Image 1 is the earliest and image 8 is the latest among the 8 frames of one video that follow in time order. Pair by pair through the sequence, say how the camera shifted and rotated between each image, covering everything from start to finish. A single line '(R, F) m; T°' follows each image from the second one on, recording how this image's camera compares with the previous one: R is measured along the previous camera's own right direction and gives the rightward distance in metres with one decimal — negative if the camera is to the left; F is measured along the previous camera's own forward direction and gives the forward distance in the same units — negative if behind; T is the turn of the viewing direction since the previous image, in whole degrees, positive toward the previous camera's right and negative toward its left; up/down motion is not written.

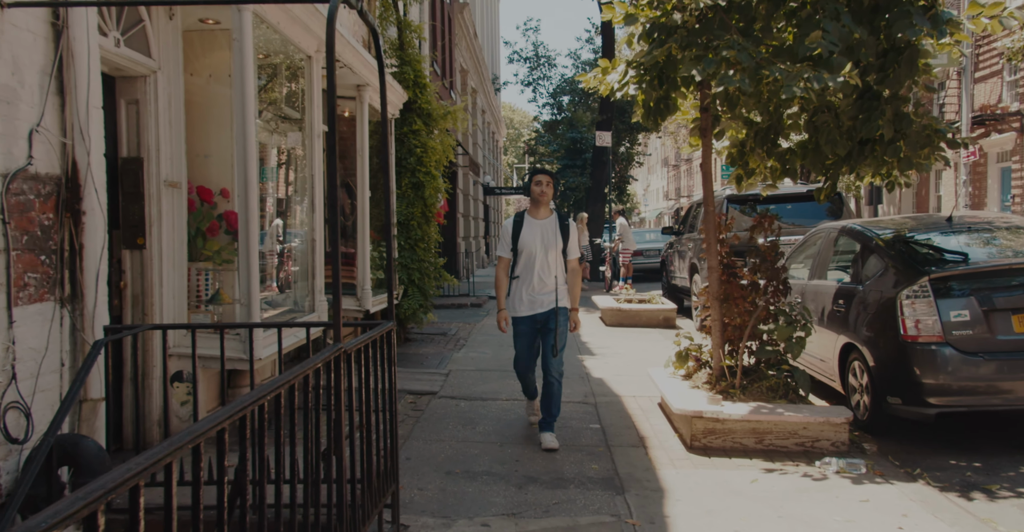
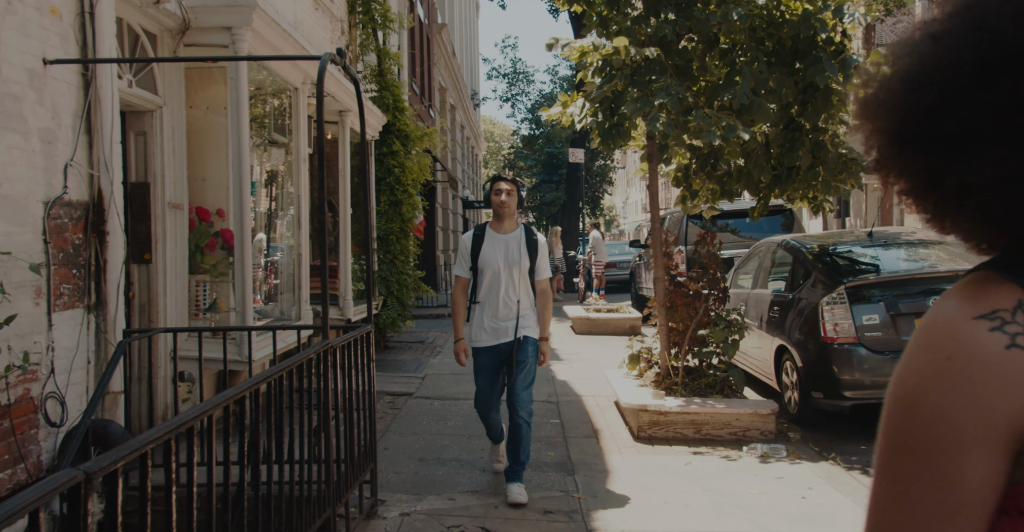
(+0.1, -0.7) m; +1°
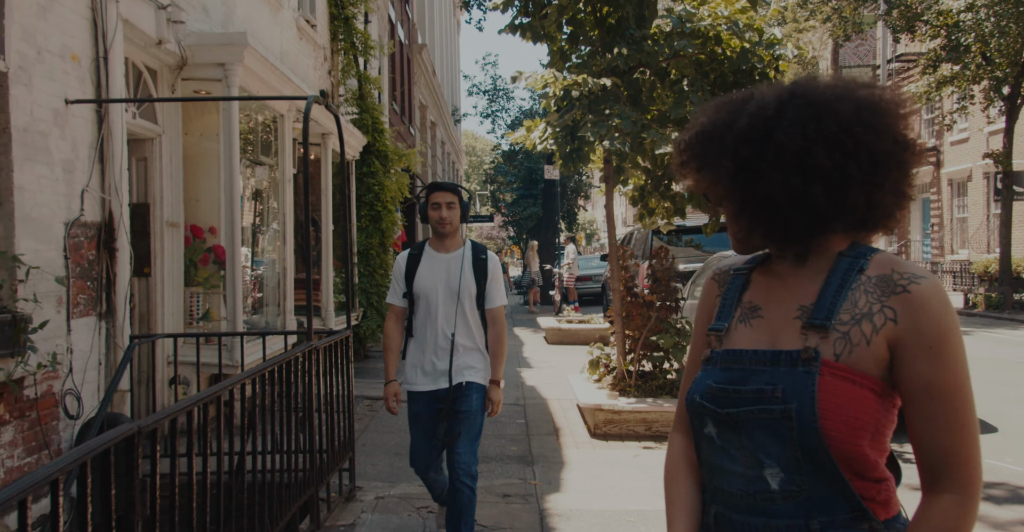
(+0.1, -0.6) m; +1°
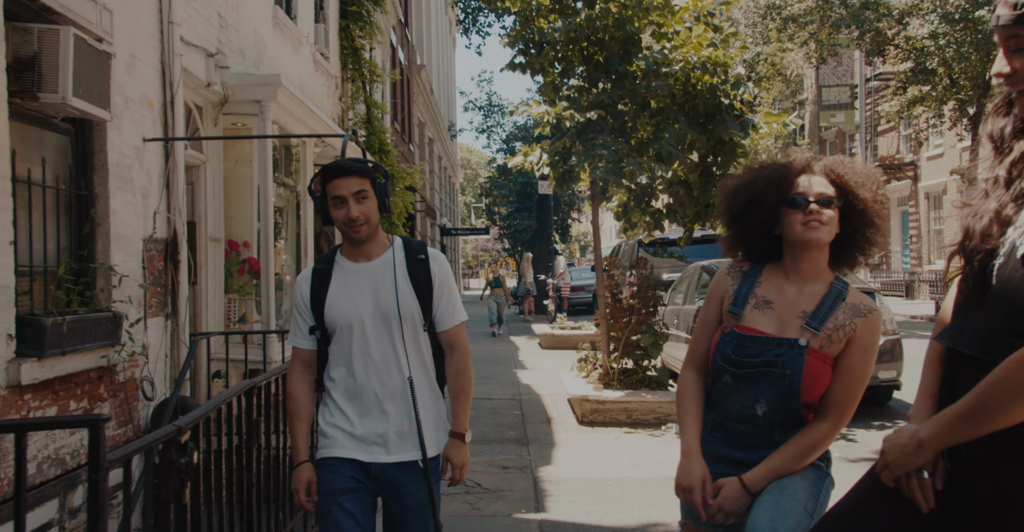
(0.0, -1.0) m; 0°
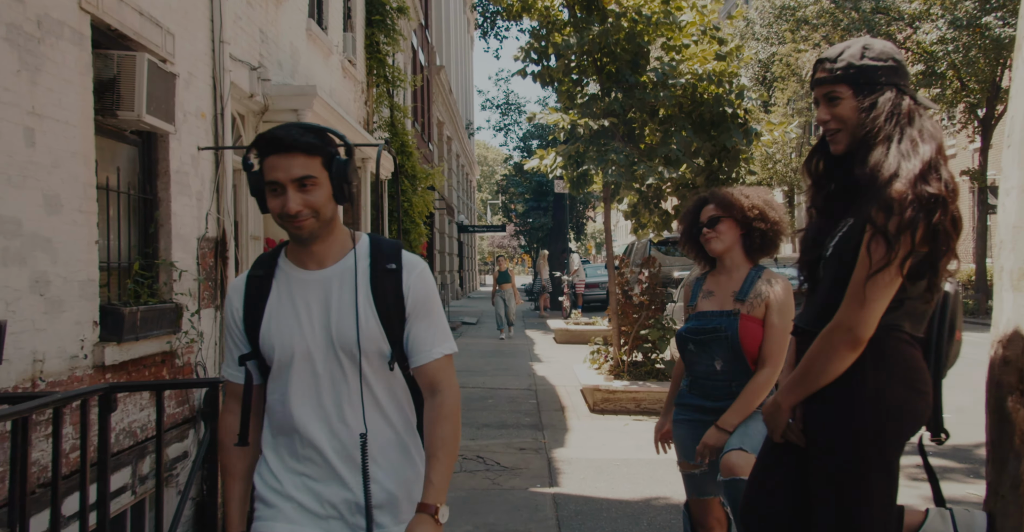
(0.0, -0.5) m; -1°
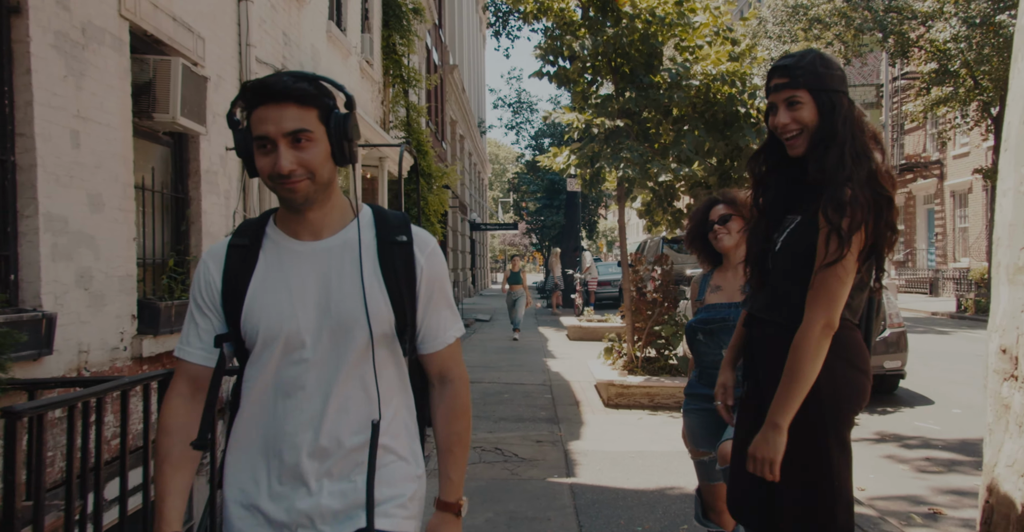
(-0.1, -0.2) m; -1°
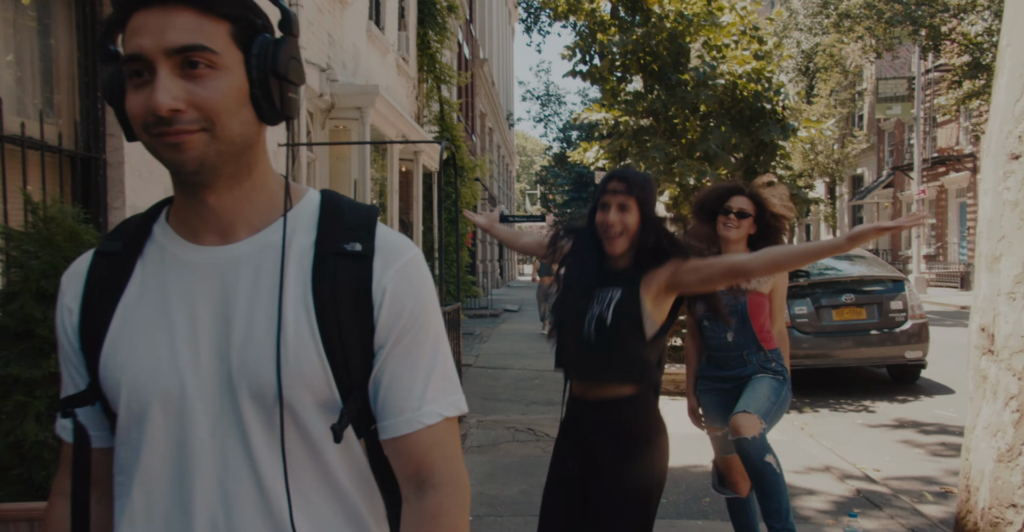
(-0.1, -0.4) m; -2°
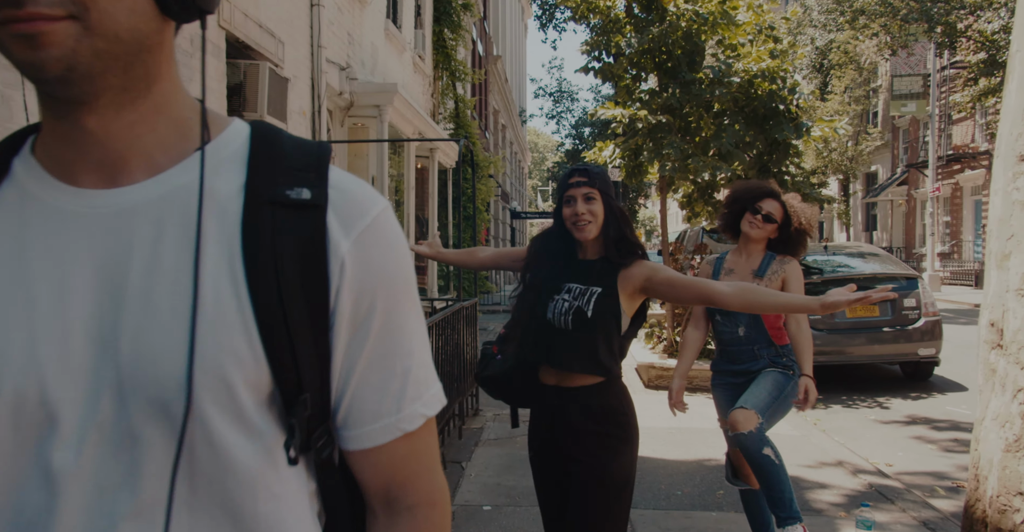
(0.0, -0.1) m; -1°
